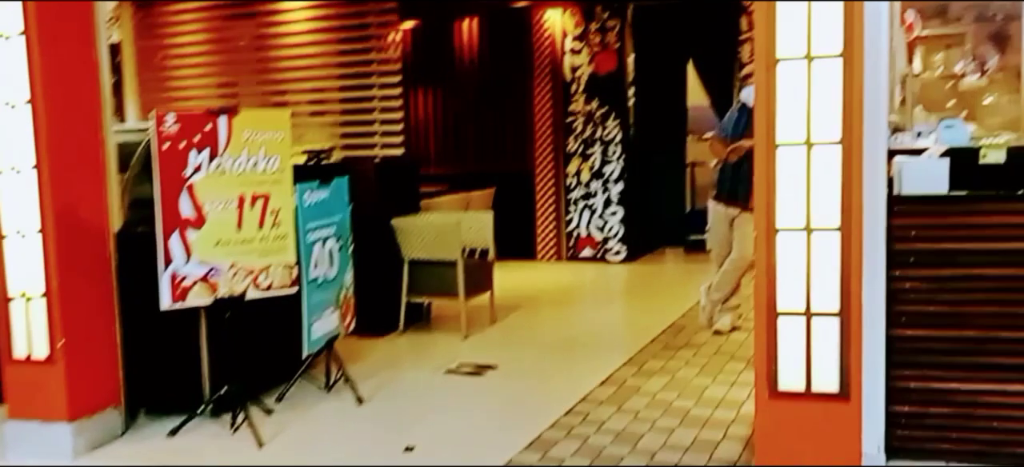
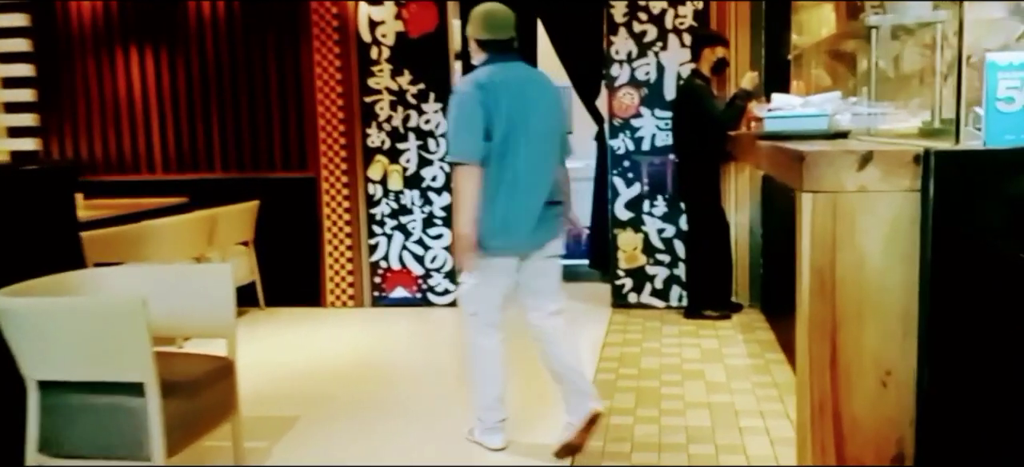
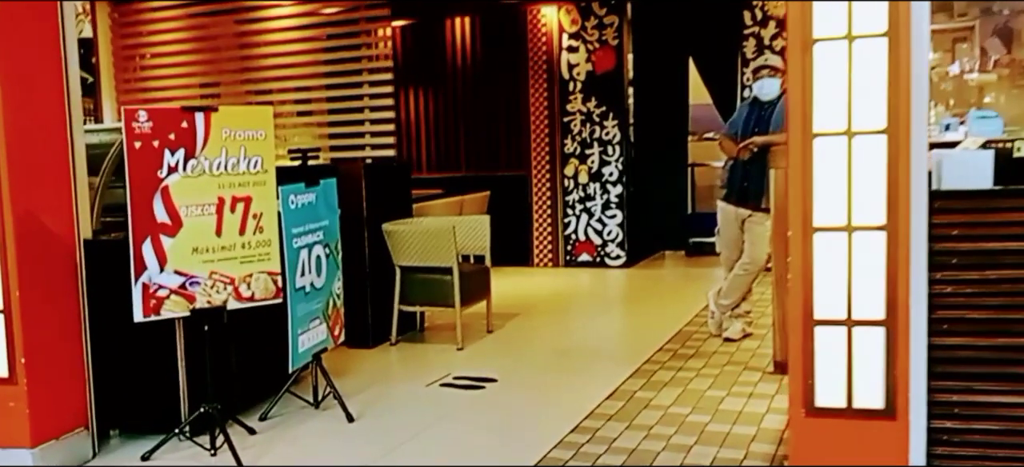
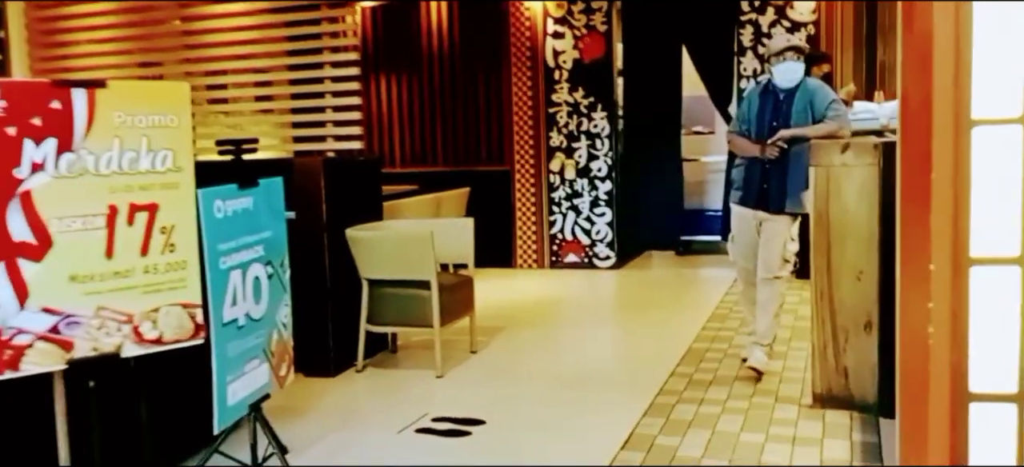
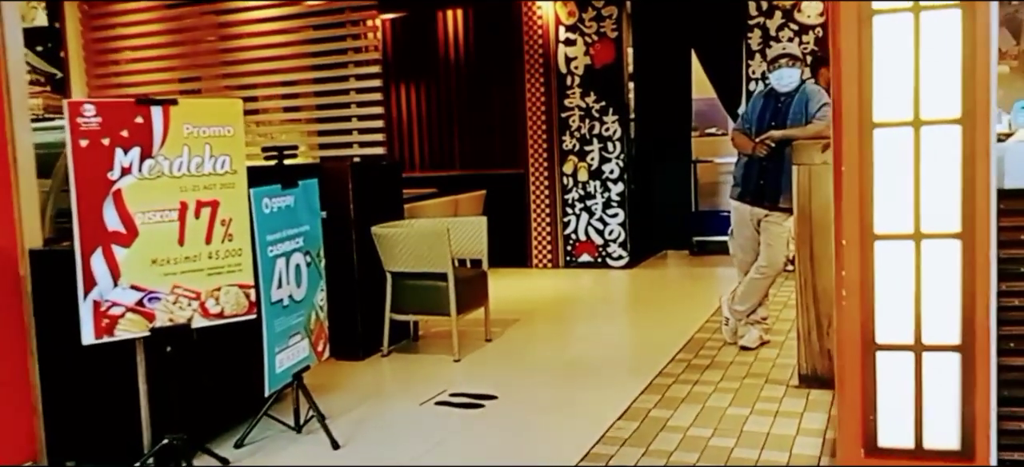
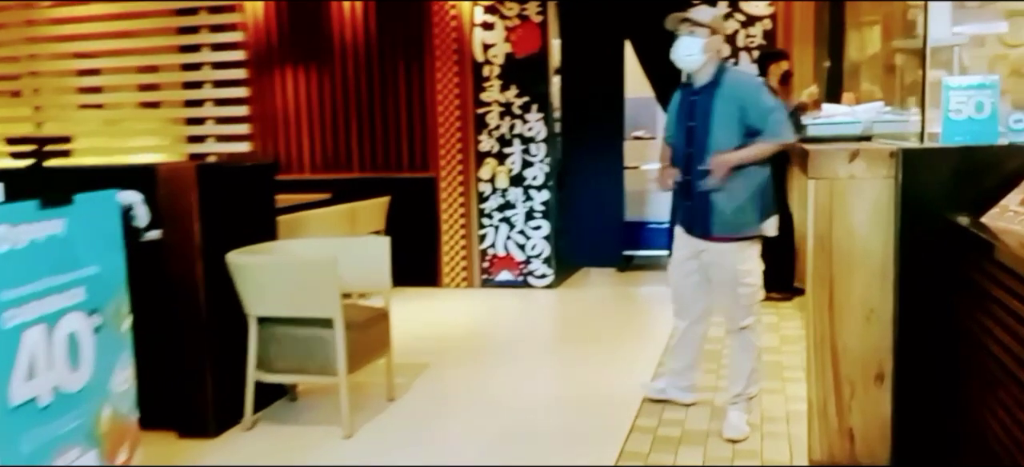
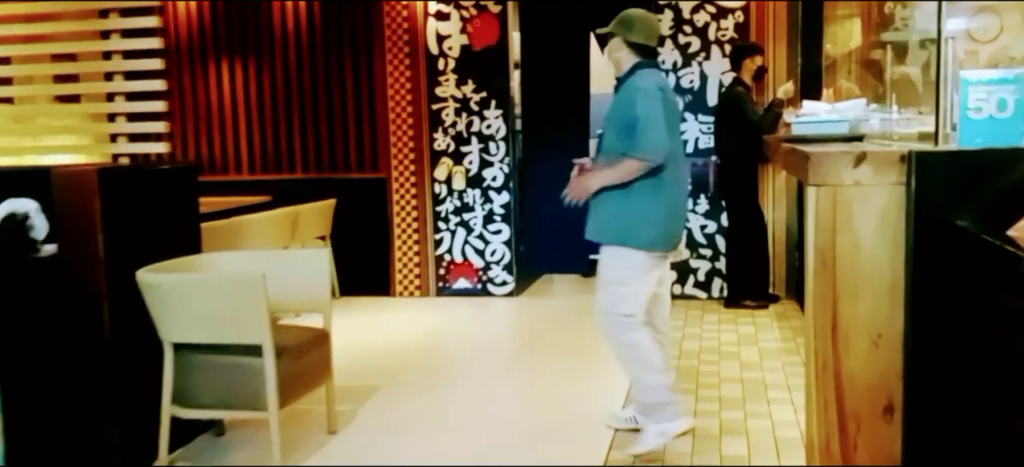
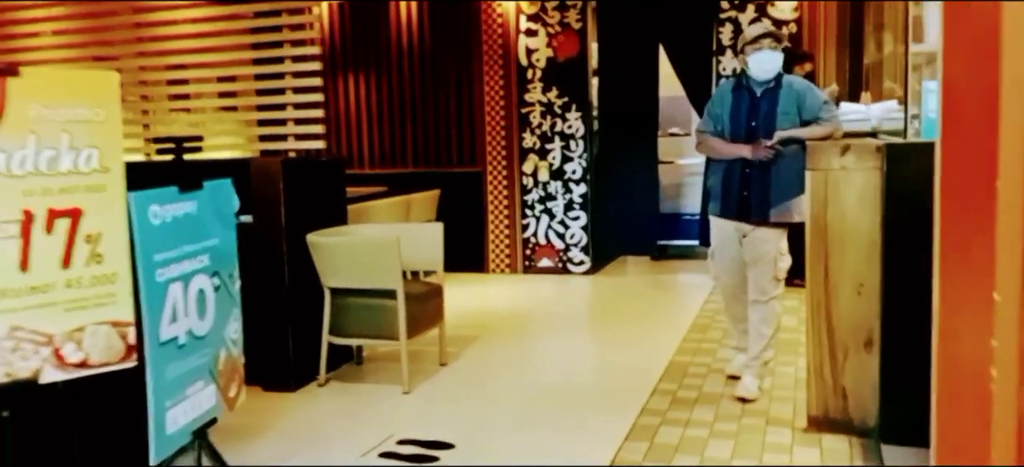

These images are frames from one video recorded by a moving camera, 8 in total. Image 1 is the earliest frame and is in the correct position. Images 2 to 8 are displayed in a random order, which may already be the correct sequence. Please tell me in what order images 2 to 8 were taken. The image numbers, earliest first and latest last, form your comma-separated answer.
3, 5, 4, 8, 6, 7, 2
